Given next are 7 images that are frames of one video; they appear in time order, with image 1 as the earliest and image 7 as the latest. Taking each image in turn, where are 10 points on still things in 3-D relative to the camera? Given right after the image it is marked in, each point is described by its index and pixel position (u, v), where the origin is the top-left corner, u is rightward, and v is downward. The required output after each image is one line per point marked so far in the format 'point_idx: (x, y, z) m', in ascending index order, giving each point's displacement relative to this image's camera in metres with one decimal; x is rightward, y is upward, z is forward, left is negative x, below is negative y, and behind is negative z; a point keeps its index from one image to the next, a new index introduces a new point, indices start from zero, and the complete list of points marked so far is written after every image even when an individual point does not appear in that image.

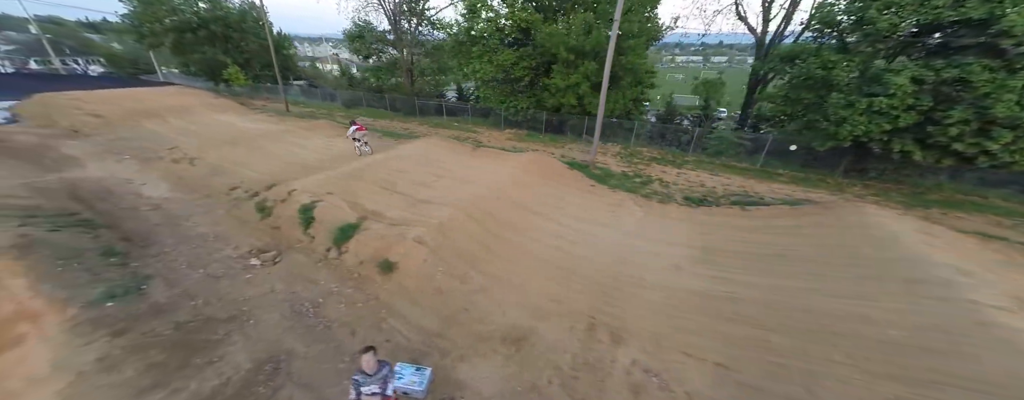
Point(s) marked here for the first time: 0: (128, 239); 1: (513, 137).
0: (-8.5, -0.9, +6.4) m
1: (-0.1, +3.7, +17.3) m
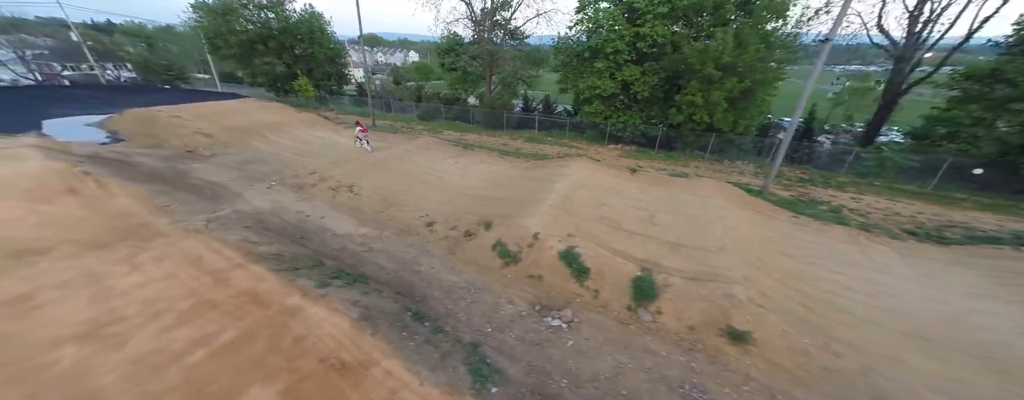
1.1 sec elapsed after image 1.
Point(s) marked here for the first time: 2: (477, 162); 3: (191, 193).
0: (-2.3, -1.9, +5.9) m
1: (+6.3, +2.7, +16.7) m
2: (-1.6, +1.9, +14.0) m
3: (-11.1, +0.2, +10.0) m
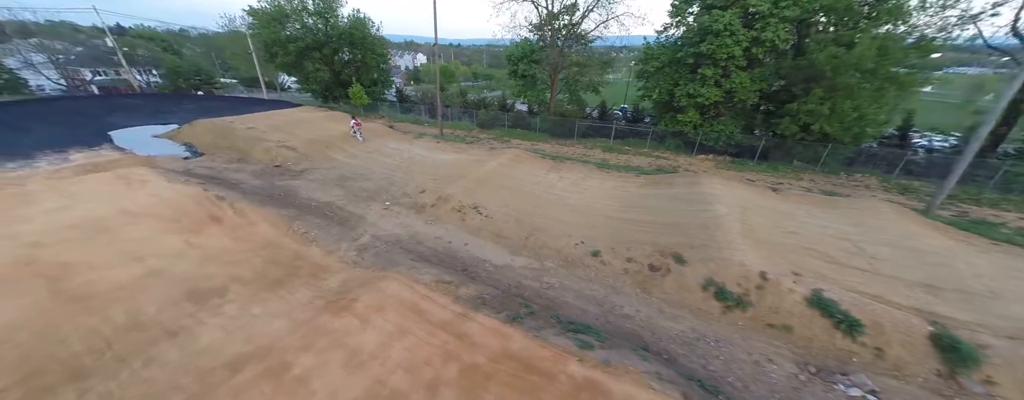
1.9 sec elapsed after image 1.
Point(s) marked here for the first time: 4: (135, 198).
0: (+2.4, -2.7, +5.2) m
1: (+11.2, +1.9, +15.8) m
2: (+3.3, +1.2, +13.2) m
3: (-6.4, -0.6, +9.5) m
4: (-10.3, 0.0, +8.1) m
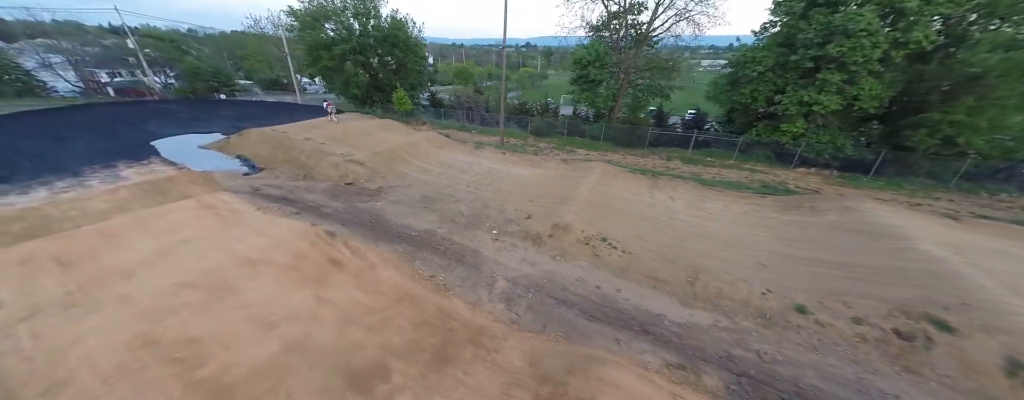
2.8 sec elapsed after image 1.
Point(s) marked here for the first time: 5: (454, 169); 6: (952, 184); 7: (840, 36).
0: (+6.4, -3.6, +3.7) m
1: (+15.4, +1.0, +14.1) m
2: (+7.4, +0.2, +11.7) m
3: (-2.2, -1.6, +8.1) m
4: (-6.2, -0.9, +6.9) m
5: (-3.0, +1.6, +15.0) m
6: (+19.7, +0.7, +13.0) m
7: (+13.6, +6.8, +12.0) m
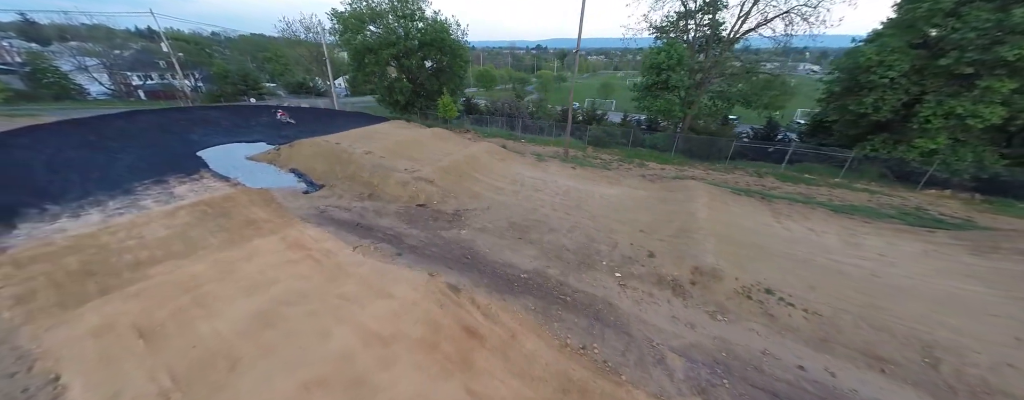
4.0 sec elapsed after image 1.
0: (+9.7, -4.7, +1.8) m
1: (+19.1, -0.2, +12.0) m
2: (+11.0, -0.9, +9.8) m
3: (+1.2, -2.5, +6.5) m
4: (-2.8, -1.8, +5.4) m
5: (+0.8, +0.6, +13.5) m
6: (+23.4, -0.6, +10.6) m
7: (+17.2, +5.6, +9.9) m
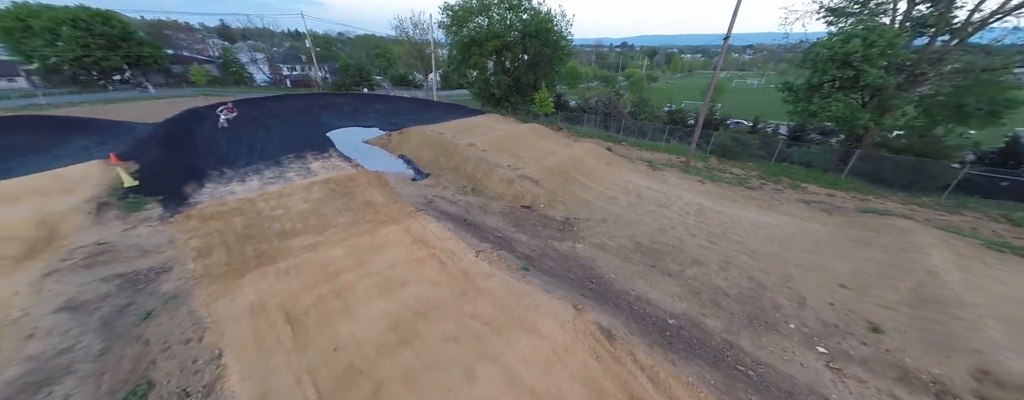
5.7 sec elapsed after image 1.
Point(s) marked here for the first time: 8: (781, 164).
0: (+10.8, -6.2, -1.9) m
1: (+22.7, -3.0, +5.8) m
2: (+14.3, -2.6, +5.6) m
3: (+3.9, -3.1, +4.6) m
4: (-0.2, -2.0, +4.4) m
5: (+5.4, 0.0, +11.4) m
6: (+26.5, -3.8, +3.6) m
7: (+21.1, +3.1, +4.1) m
8: (+14.7, +2.0, +15.5) m
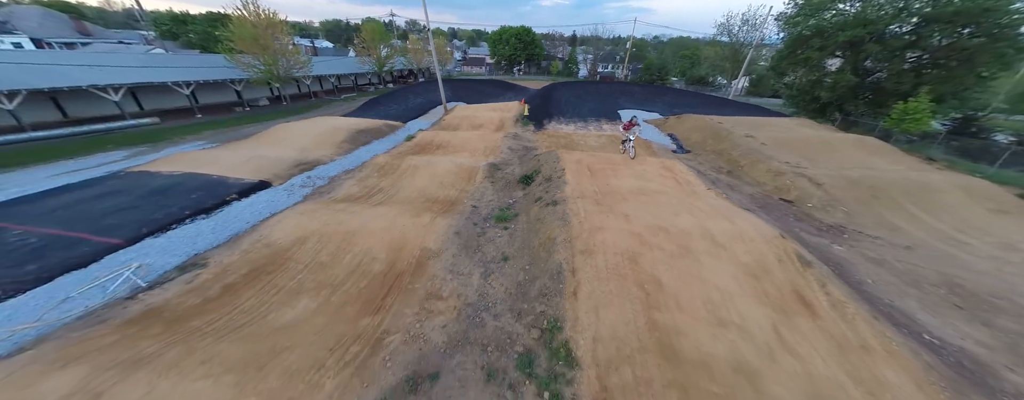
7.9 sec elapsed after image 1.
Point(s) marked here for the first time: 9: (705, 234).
0: (+5.6, -7.2, -5.1) m
1: (+19.6, -9.3, -8.3) m
2: (+14.1, -6.1, -2.7) m
3: (+6.7, -2.9, +3.8) m
4: (+4.3, -0.4, +6.3) m
5: (+13.4, -1.5, +7.2) m
6: (+20.2, -11.0, -12.4) m
7: (+19.4, -2.8, -9.3) m
8: (+22.9, -3.3, +3.4) m
9: (+3.7, -0.7, +5.7) m
